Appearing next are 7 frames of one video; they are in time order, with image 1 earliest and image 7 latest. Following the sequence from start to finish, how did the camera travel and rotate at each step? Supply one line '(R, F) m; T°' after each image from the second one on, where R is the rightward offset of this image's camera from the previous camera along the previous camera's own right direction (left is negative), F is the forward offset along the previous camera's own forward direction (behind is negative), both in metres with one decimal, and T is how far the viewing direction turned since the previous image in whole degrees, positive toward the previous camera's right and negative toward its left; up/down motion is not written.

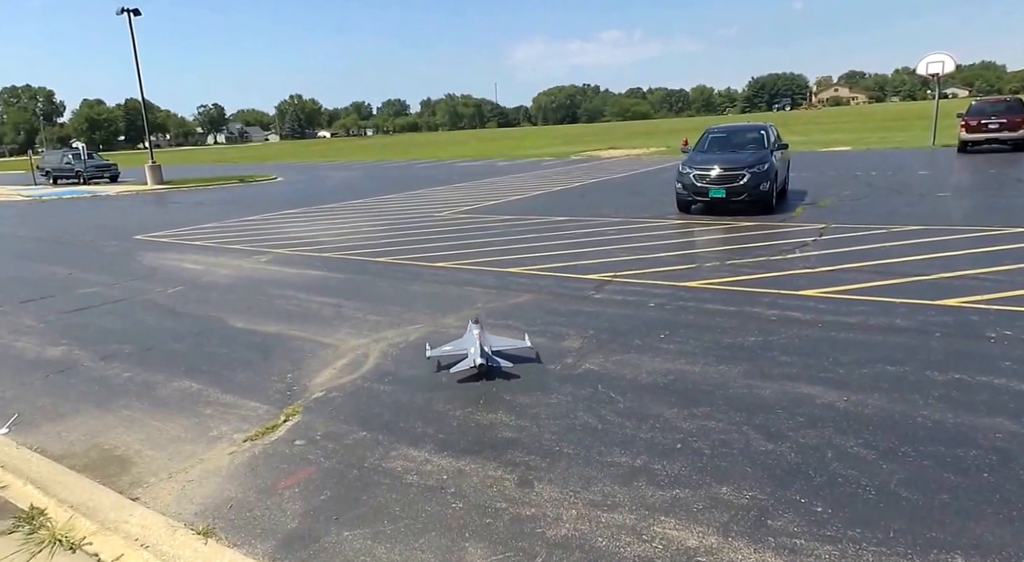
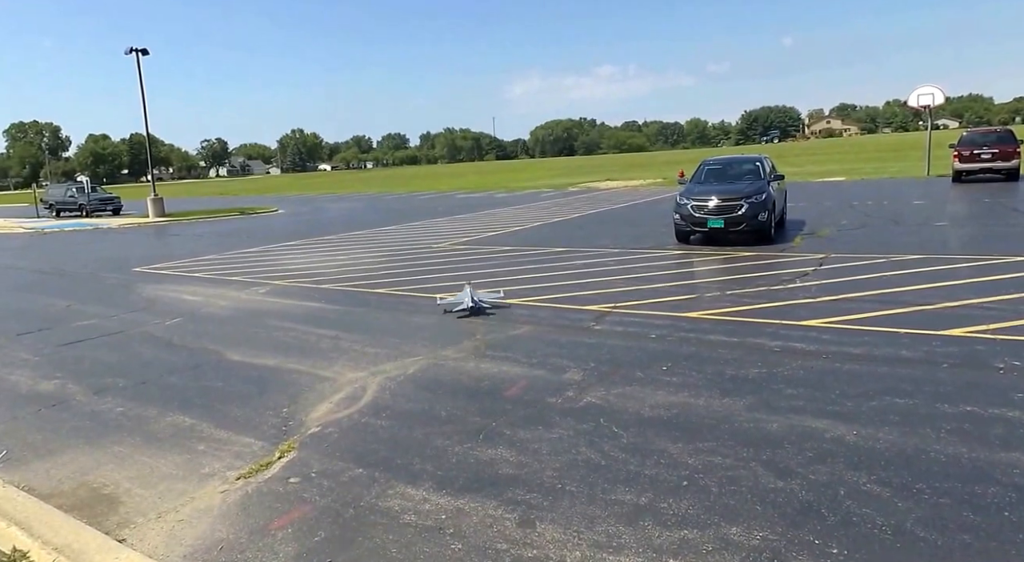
(0.0, +0.1) m; 0°
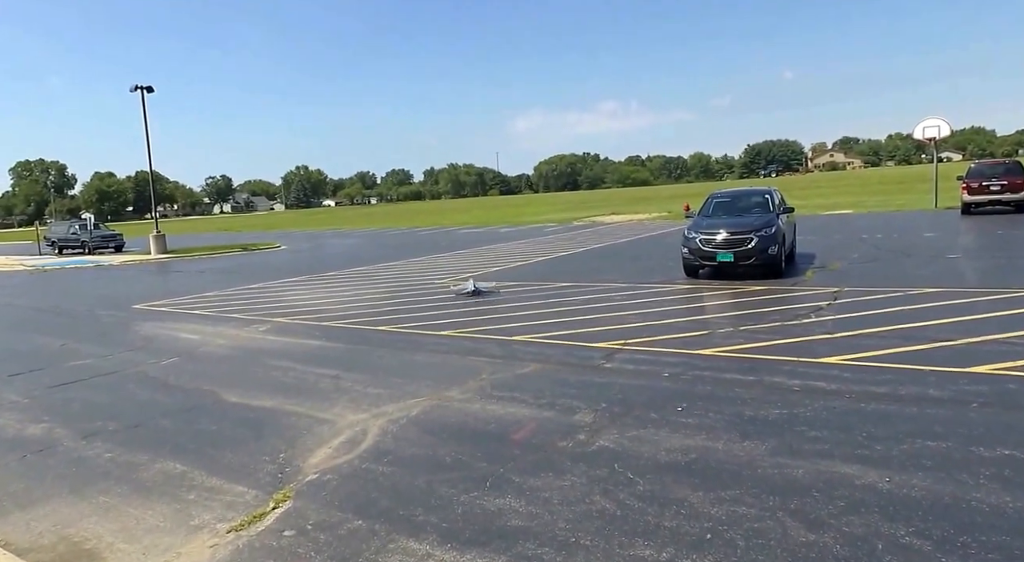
(0.0, +0.2) m; 0°
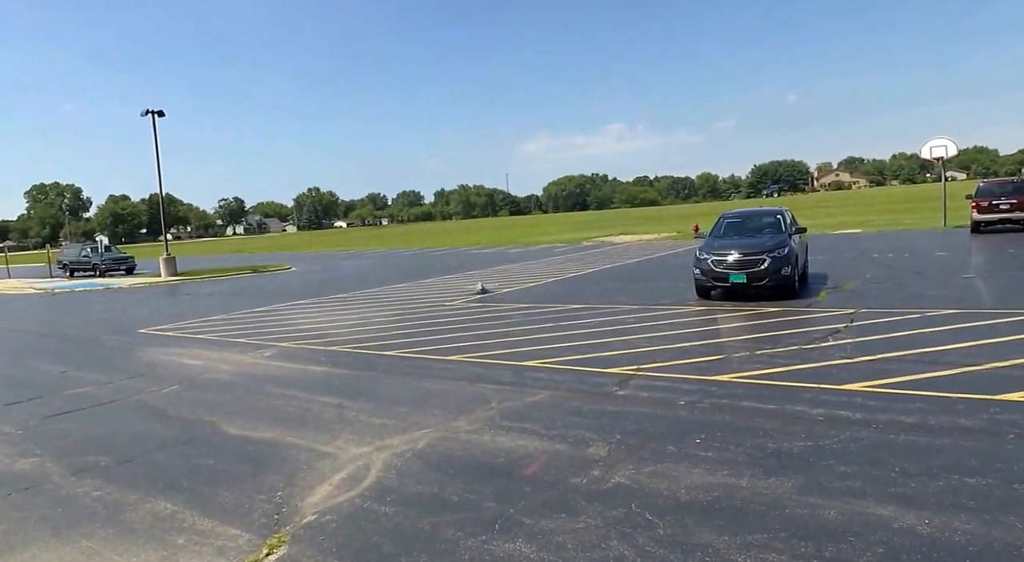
(0.0, +0.2) m; -1°
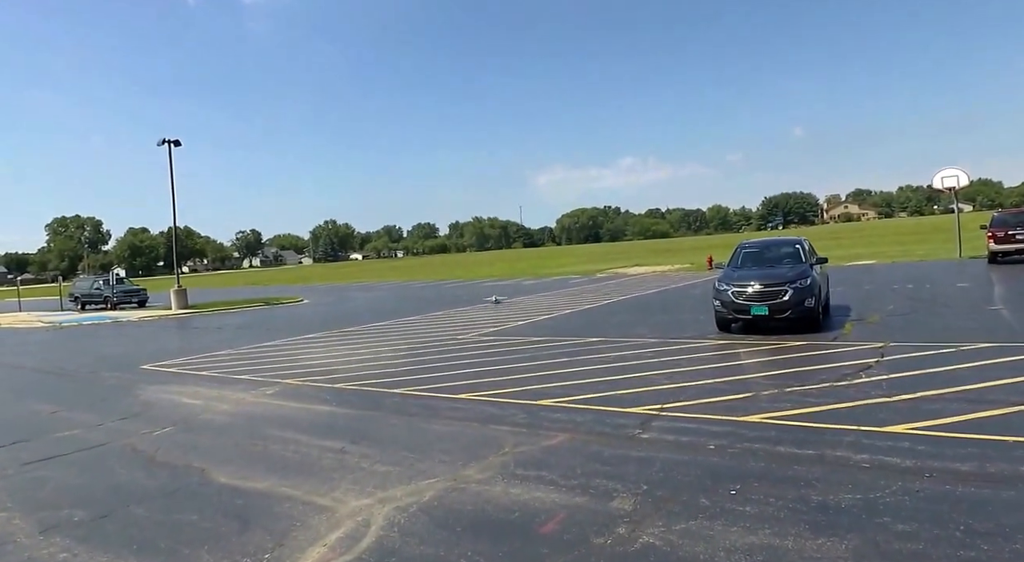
(0.0, +0.4) m; -1°
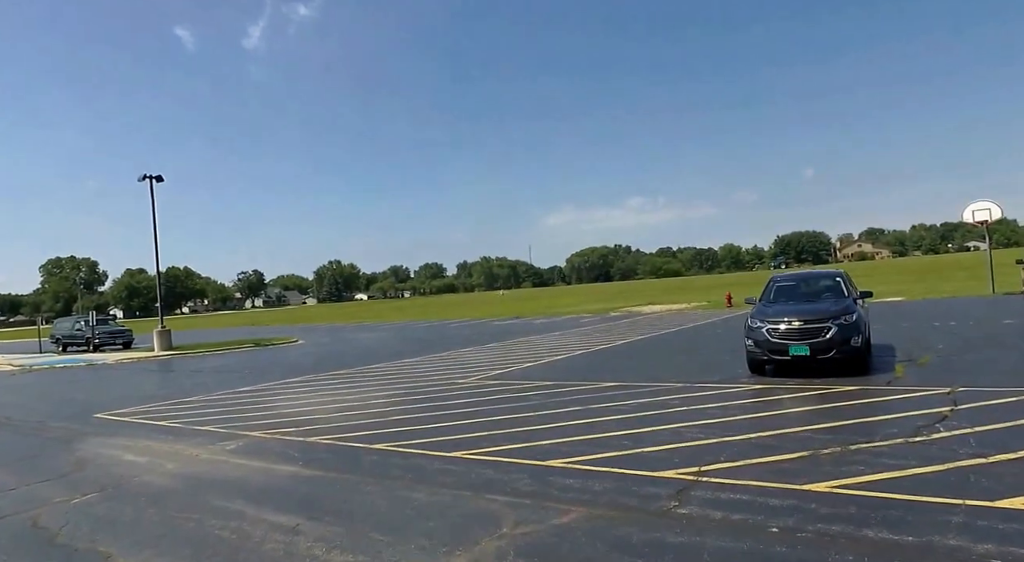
(+0.1, +1.3) m; -1°
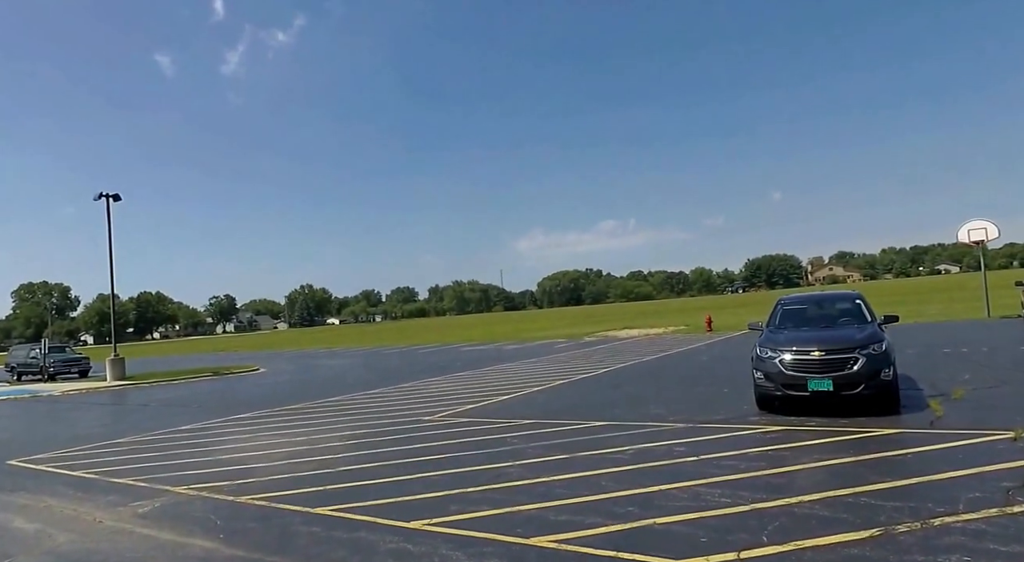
(-0.1, +1.5) m; +2°
